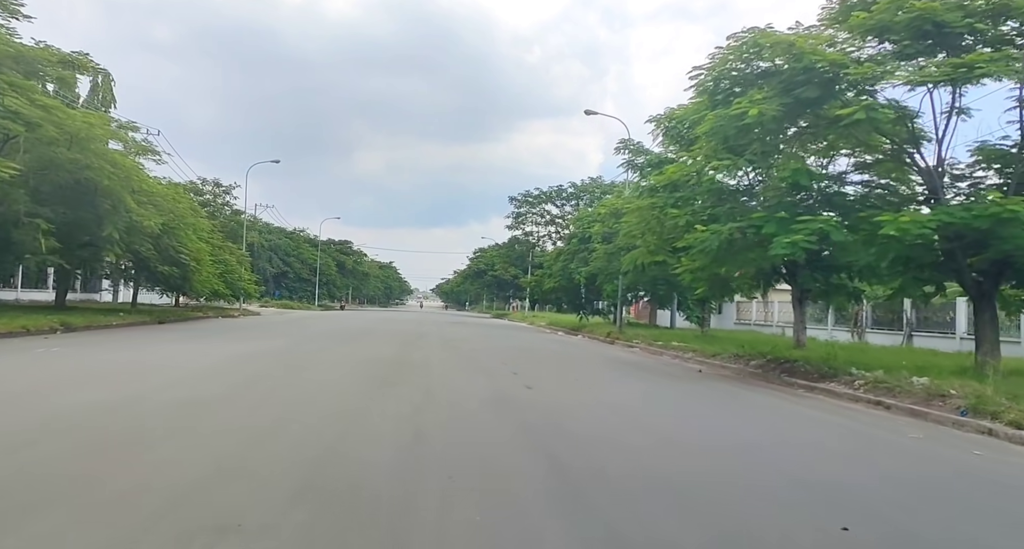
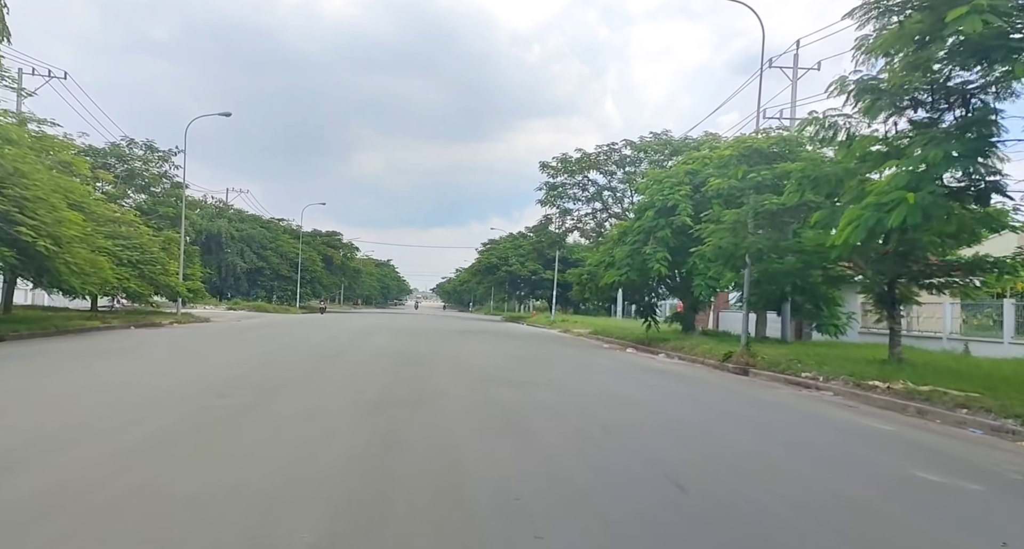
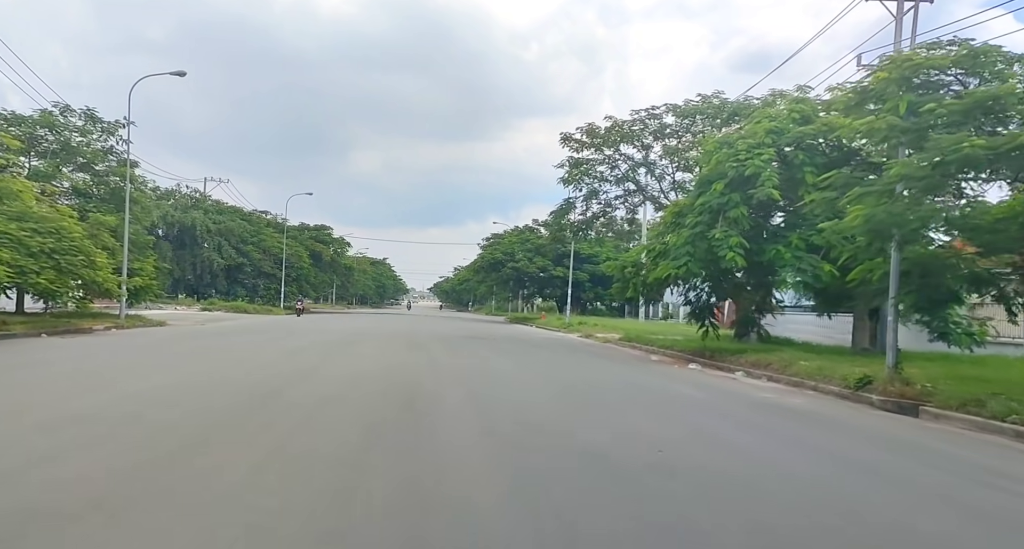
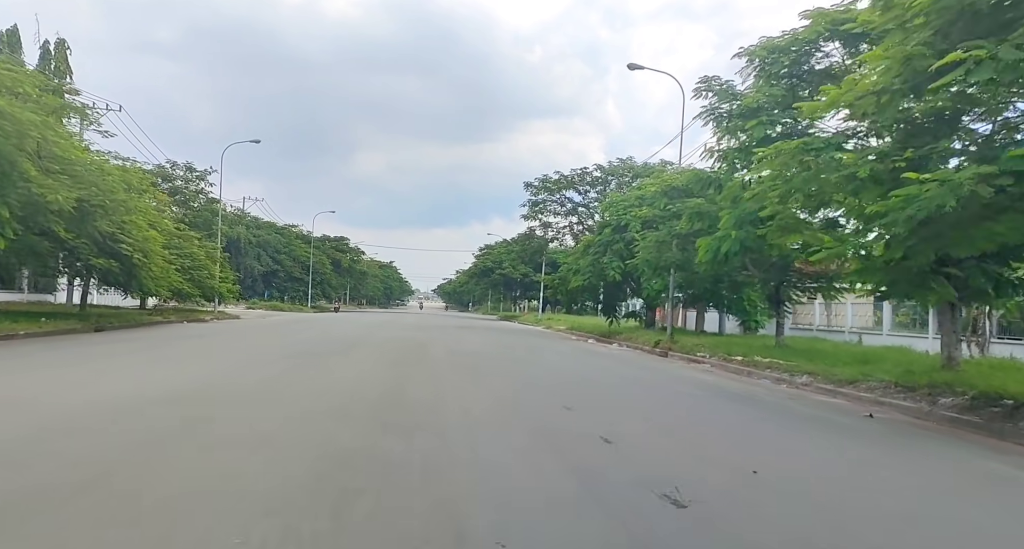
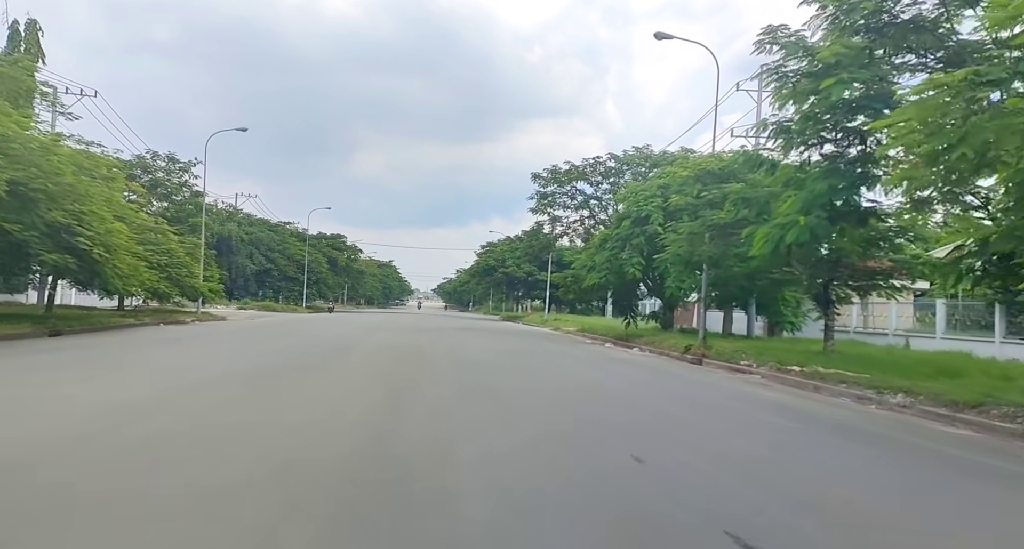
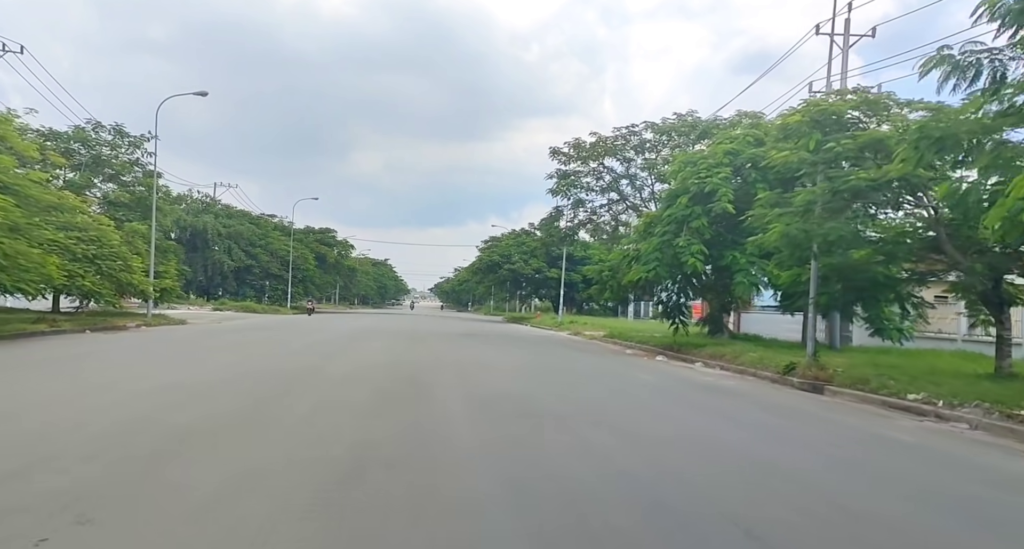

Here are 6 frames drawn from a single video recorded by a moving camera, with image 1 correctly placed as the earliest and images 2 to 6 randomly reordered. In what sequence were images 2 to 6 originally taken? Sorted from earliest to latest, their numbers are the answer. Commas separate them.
4, 5, 2, 6, 3
